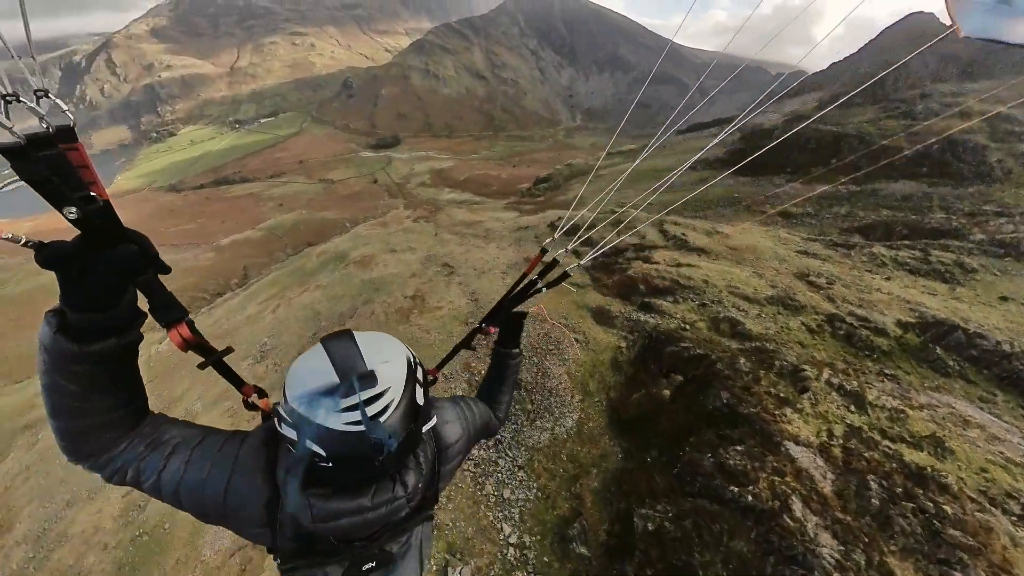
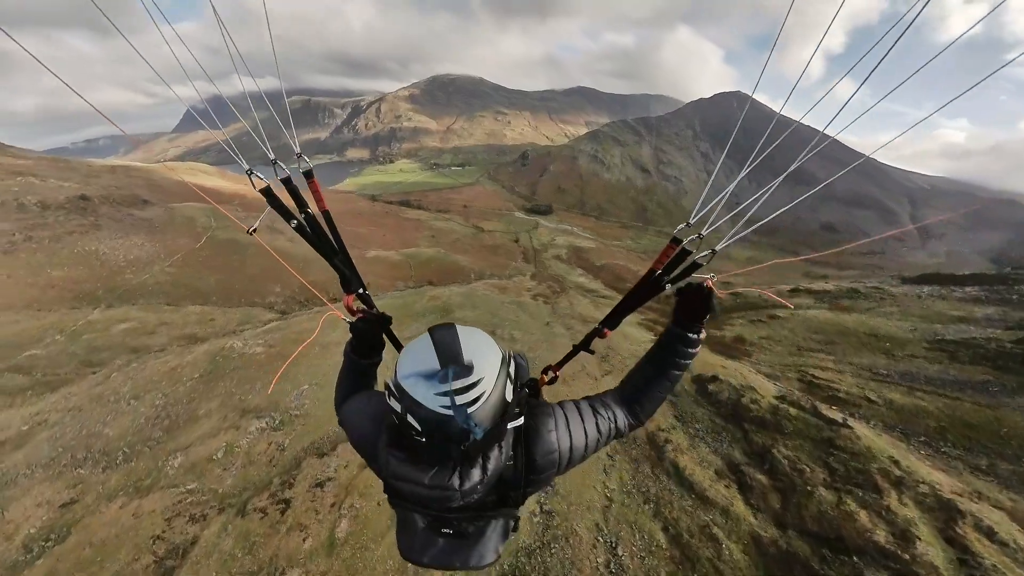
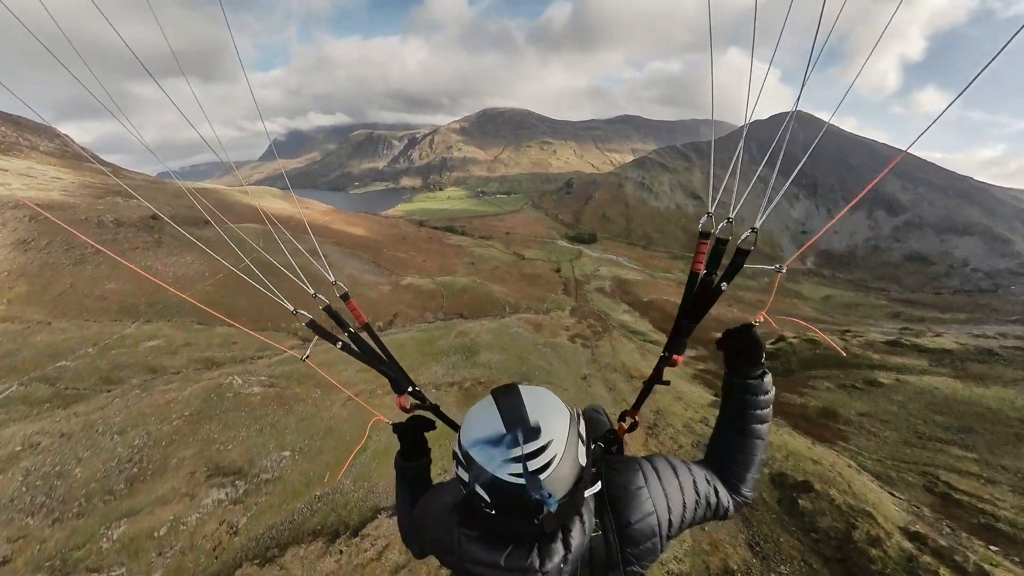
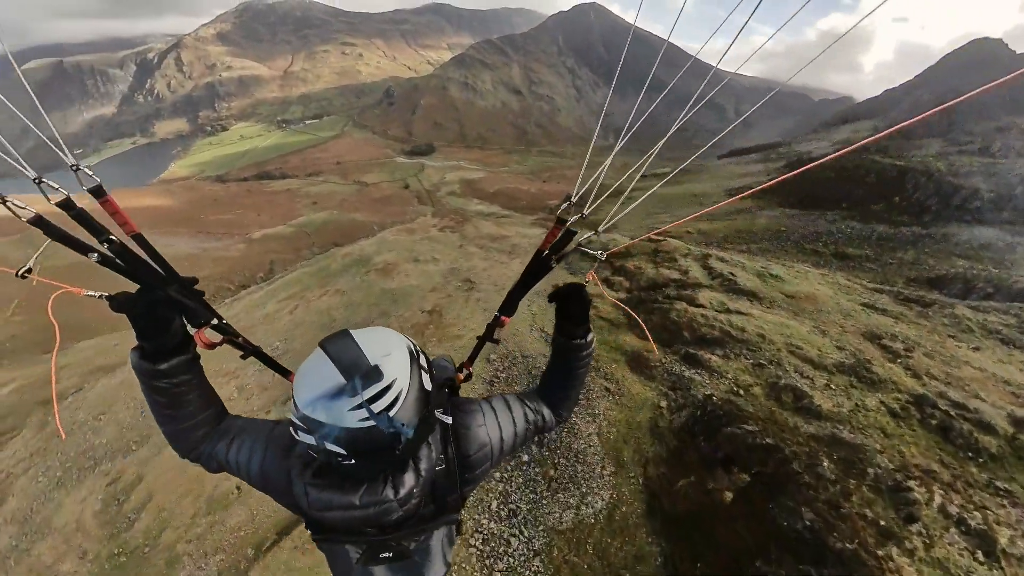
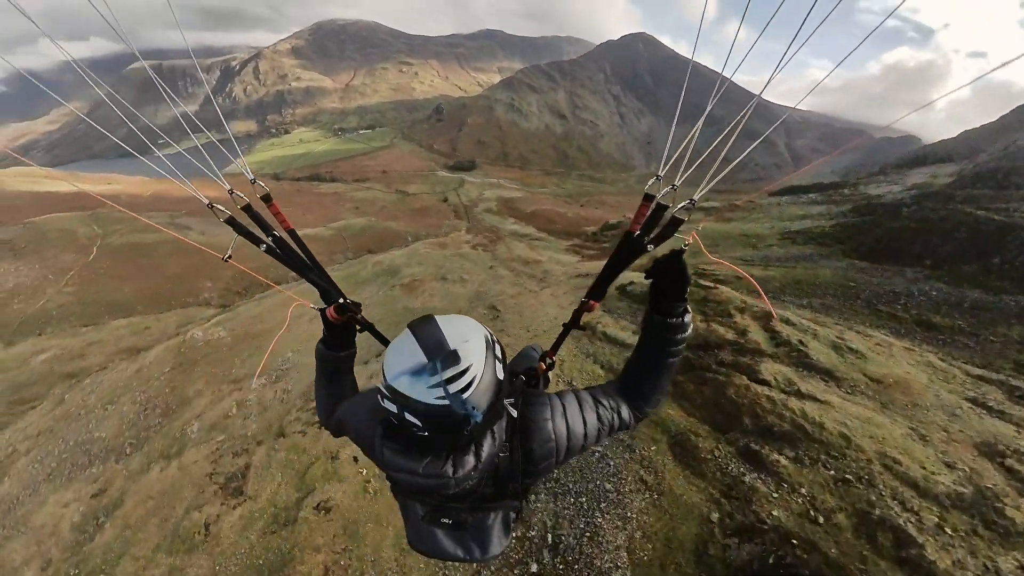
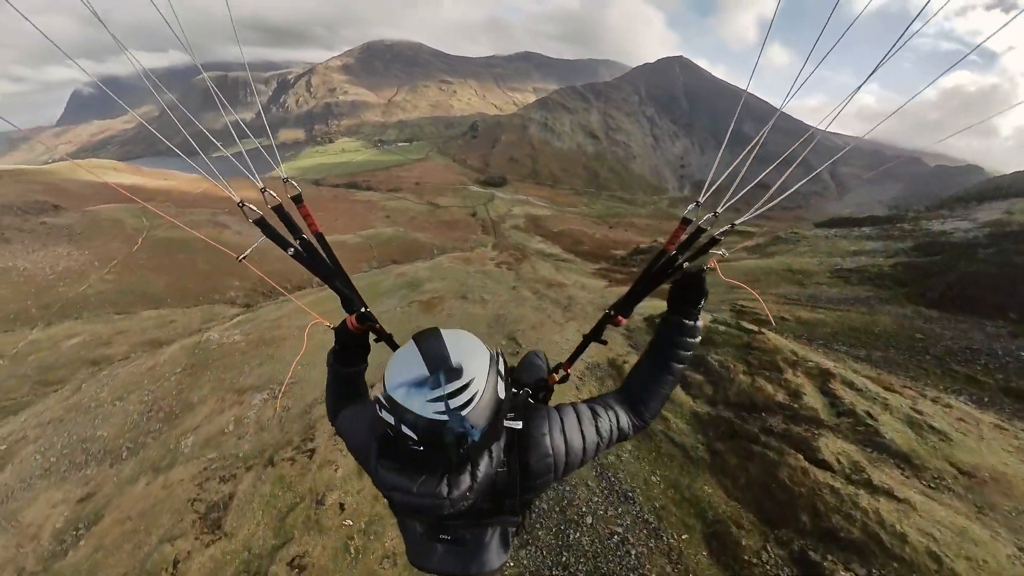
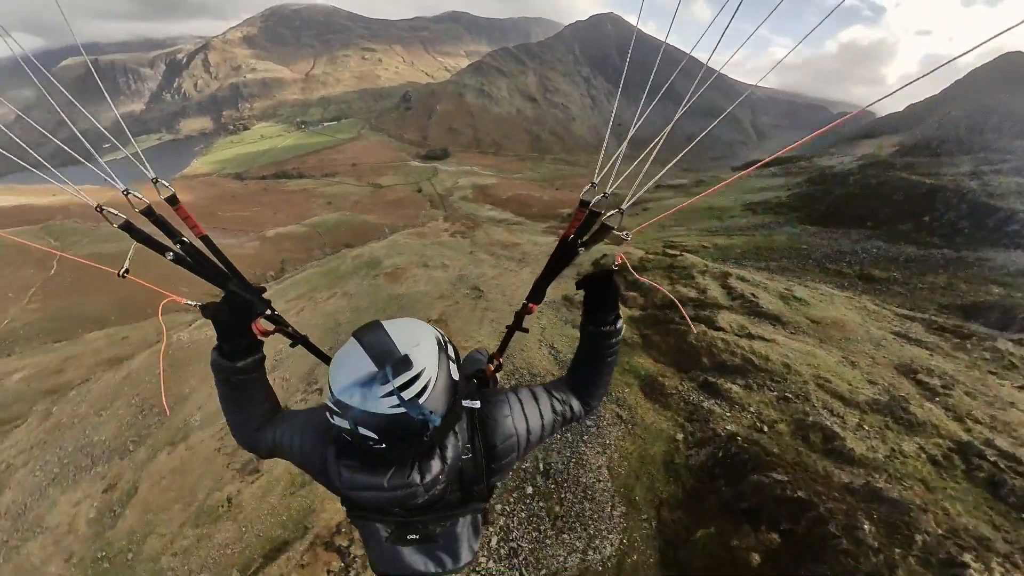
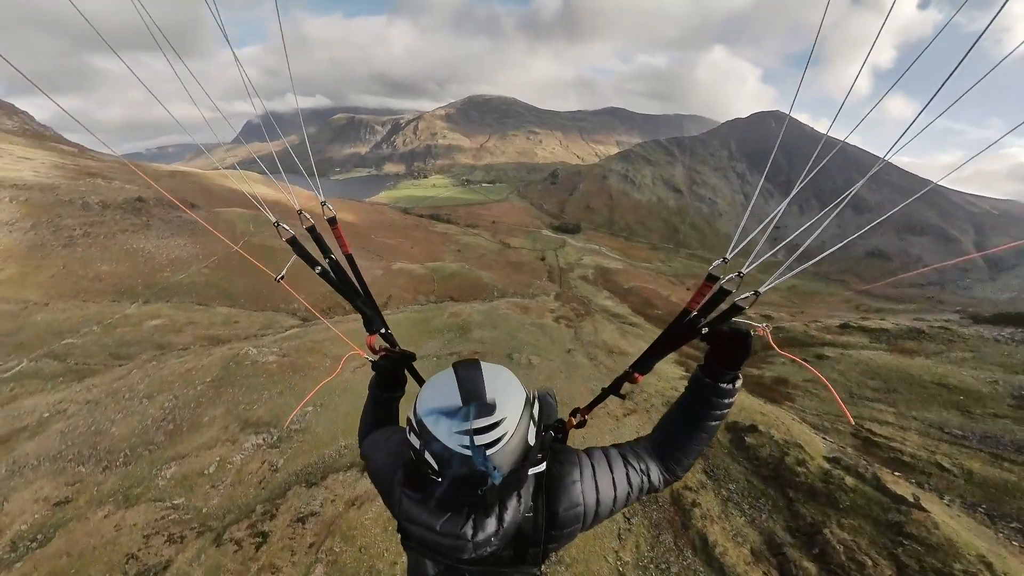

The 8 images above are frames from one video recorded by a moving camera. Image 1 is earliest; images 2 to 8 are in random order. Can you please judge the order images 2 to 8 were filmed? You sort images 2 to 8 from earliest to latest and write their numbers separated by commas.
4, 7, 5, 6, 2, 8, 3
